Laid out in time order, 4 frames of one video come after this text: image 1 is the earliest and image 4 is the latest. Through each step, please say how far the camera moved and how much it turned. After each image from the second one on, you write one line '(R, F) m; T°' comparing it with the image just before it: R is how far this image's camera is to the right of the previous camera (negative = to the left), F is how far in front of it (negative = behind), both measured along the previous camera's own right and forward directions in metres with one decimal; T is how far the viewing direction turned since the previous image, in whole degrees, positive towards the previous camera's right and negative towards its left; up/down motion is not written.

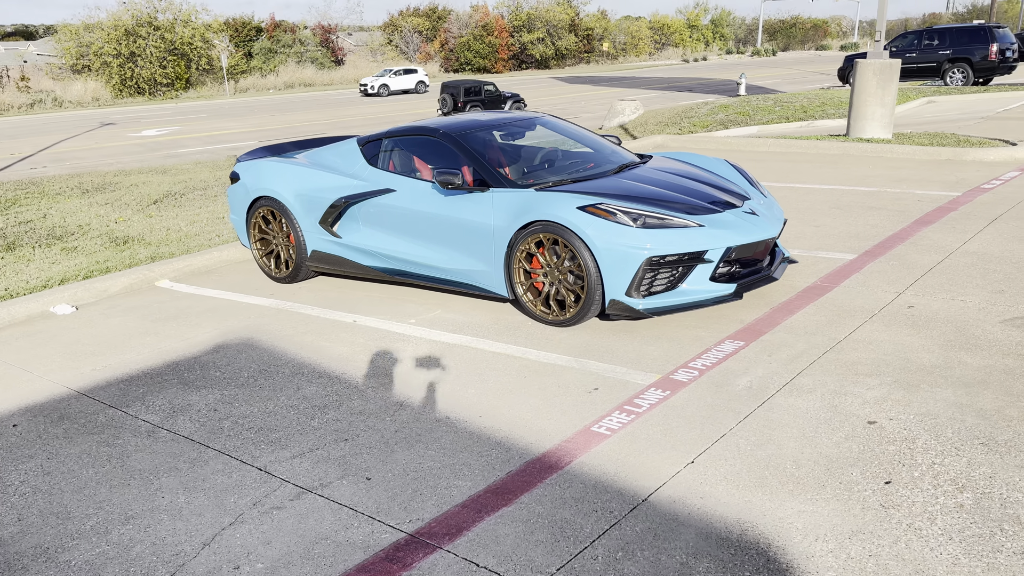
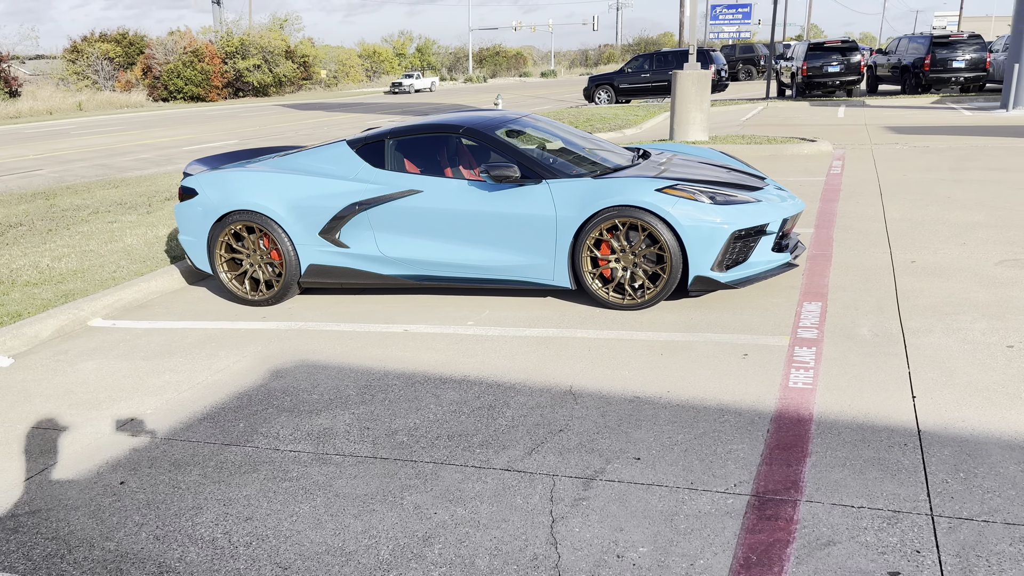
(-2.1, +0.4) m; +19°
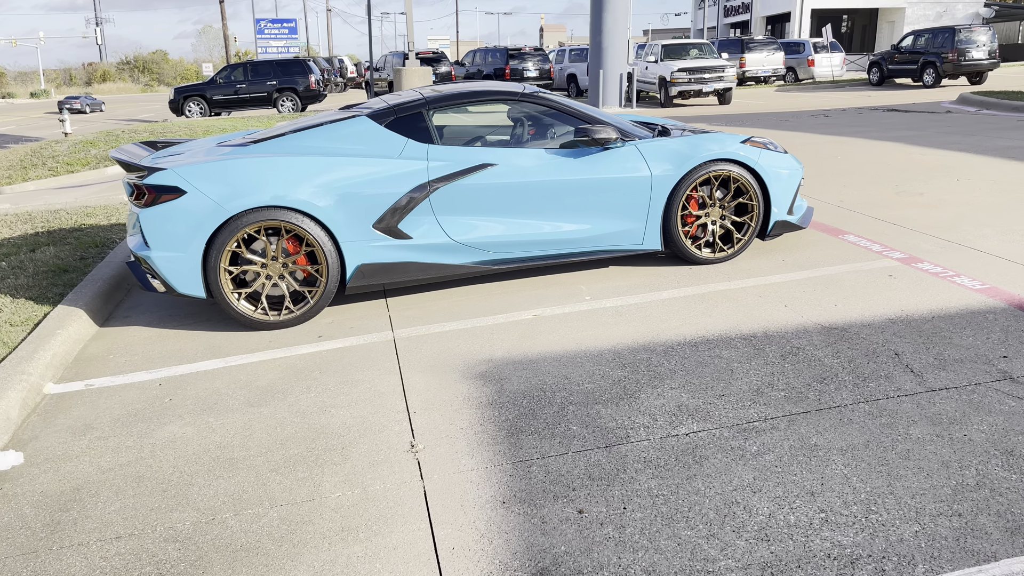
(-3.2, +1.3) m; +31°
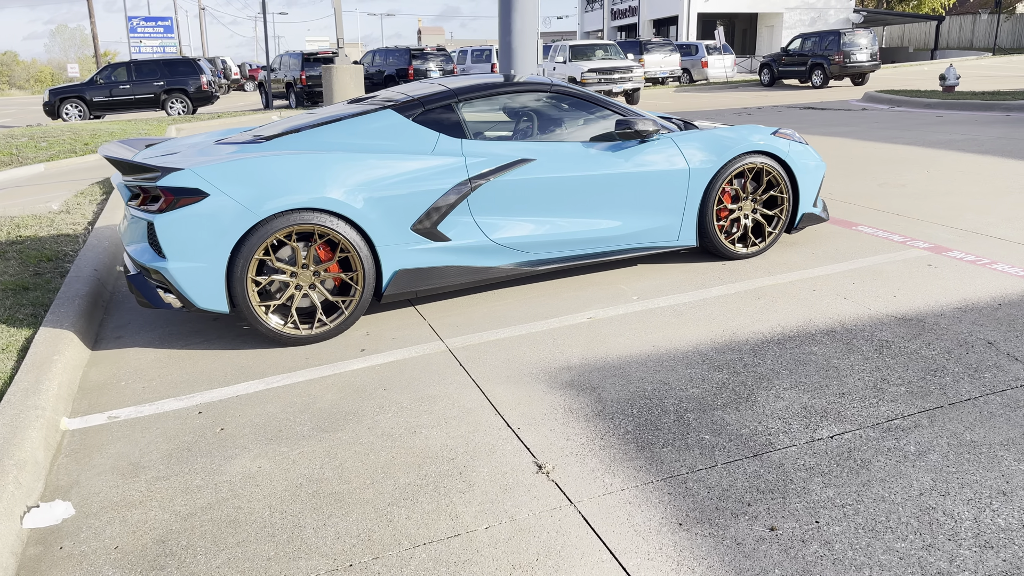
(-0.9, +0.4) m; +8°
